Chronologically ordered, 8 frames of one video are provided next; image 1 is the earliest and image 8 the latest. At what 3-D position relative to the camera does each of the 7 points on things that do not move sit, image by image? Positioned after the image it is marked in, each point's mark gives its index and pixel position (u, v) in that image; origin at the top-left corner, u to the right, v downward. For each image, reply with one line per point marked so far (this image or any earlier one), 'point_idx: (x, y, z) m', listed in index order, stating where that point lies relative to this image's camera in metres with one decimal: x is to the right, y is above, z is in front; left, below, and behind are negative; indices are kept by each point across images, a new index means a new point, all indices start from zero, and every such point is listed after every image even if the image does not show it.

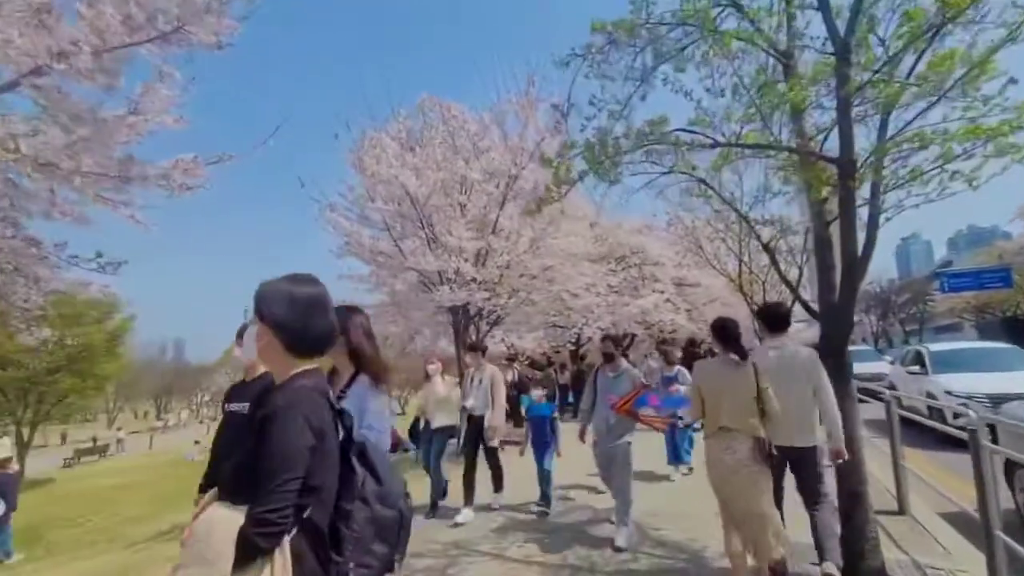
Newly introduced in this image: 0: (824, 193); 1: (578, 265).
0: (+3.3, +1.0, +5.2) m
1: (+2.1, +0.8, +16.8) m
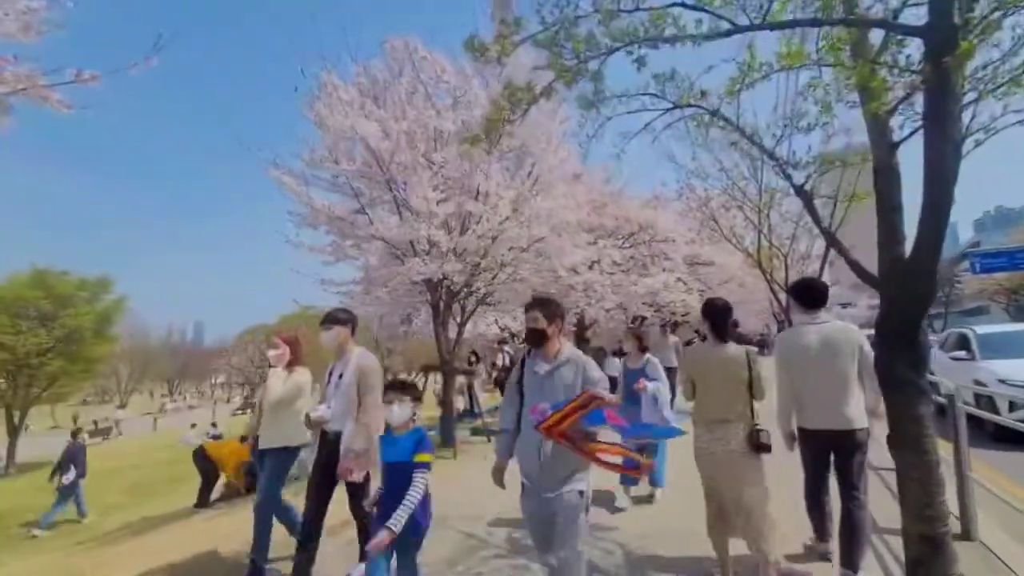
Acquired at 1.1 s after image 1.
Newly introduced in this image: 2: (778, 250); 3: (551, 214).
0: (+2.7, +1.4, +3.5) m
1: (+1.8, +1.5, +15.1) m
2: (+8.7, +1.2, +16.2) m
3: (+0.9, +1.7, +11.5) m
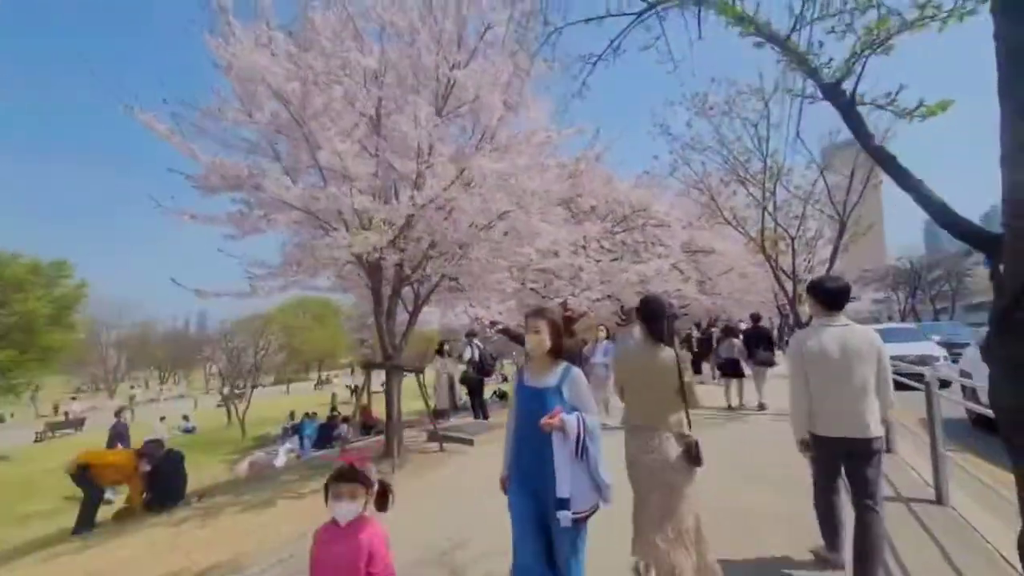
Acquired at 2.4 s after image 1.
0: (+1.8, +1.6, +1.6) m
1: (+1.0, +1.9, +13.1) m
2: (+7.9, +1.5, +14.2) m
3: (0.0, +2.0, +9.5) m
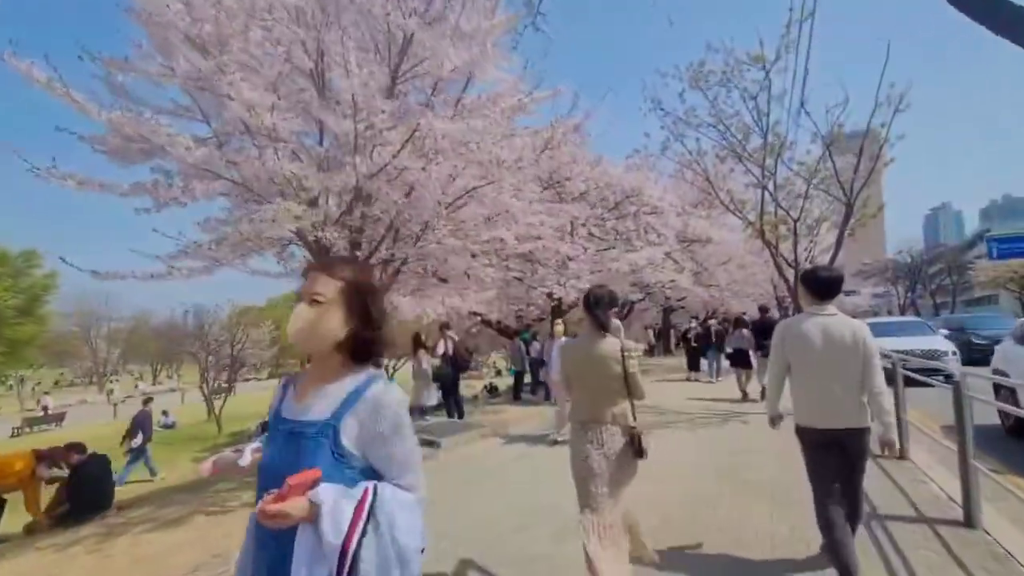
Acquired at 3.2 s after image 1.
0: (+1.2, +1.7, +0.4) m
1: (+0.4, +2.2, +12.0) m
2: (+7.3, +1.9, +13.1) m
3: (-0.6, +2.3, +8.3) m
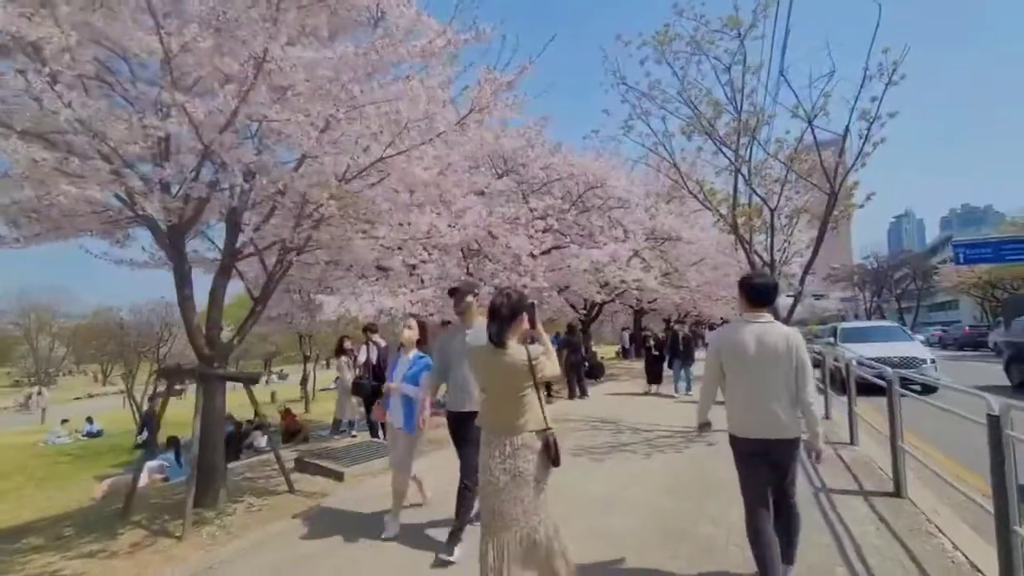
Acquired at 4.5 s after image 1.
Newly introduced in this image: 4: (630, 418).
0: (+0.3, +1.8, -1.4) m
1: (-1.0, +2.3, +10.1) m
2: (+5.8, +1.8, +11.5) m
3: (-1.9, +2.4, +6.4) m
4: (+2.9, -3.3, +12.3) m
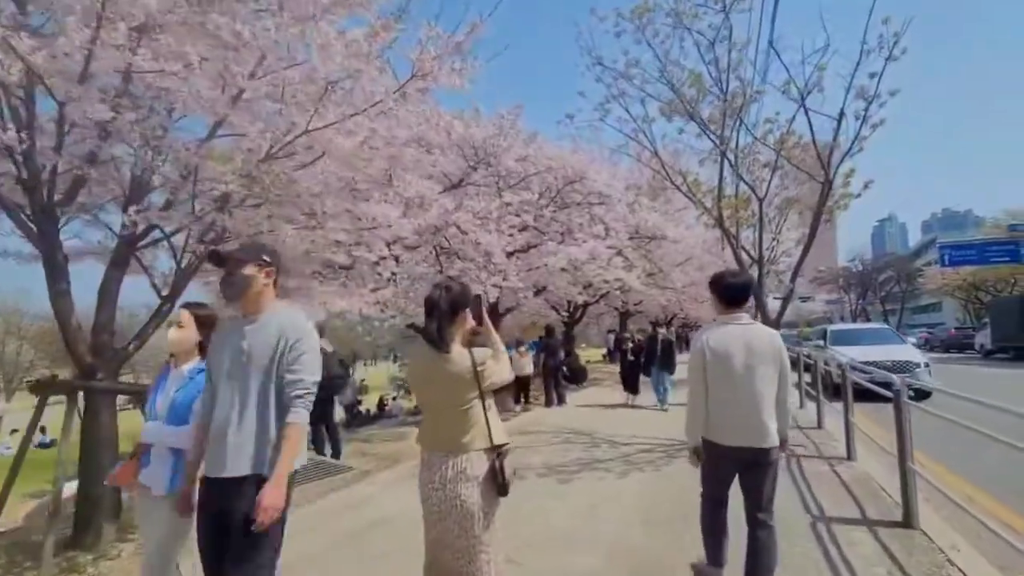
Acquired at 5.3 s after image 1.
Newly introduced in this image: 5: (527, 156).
0: (-0.2, +1.9, -2.5) m
1: (-1.7, +2.3, +9.0) m
2: (+5.1, +1.9, +10.5) m
3: (-2.5, +2.4, +5.3) m
4: (+2.1, -3.2, +11.2) m
5: (+0.6, +4.3, +15.9) m
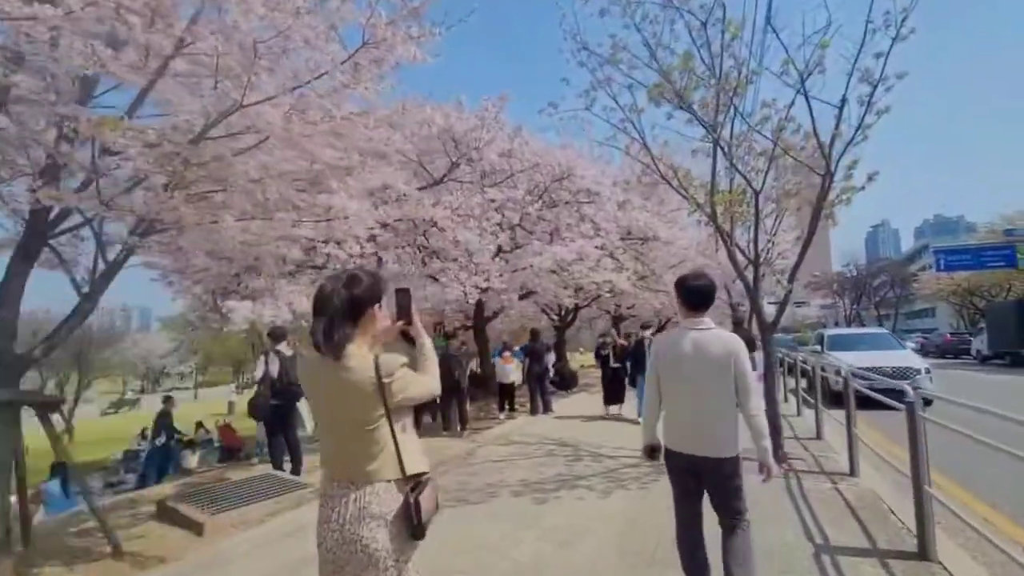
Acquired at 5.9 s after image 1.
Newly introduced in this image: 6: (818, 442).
0: (-0.5, +2.0, -3.3) m
1: (-2.2, +2.3, +8.2) m
2: (+4.6, +1.9, +9.8) m
3: (-2.9, +2.5, +4.5) m
4: (+1.7, -3.2, +10.4) m
5: (+0.1, +4.3, +15.2) m
6: (+6.6, -3.3, +10.8) m
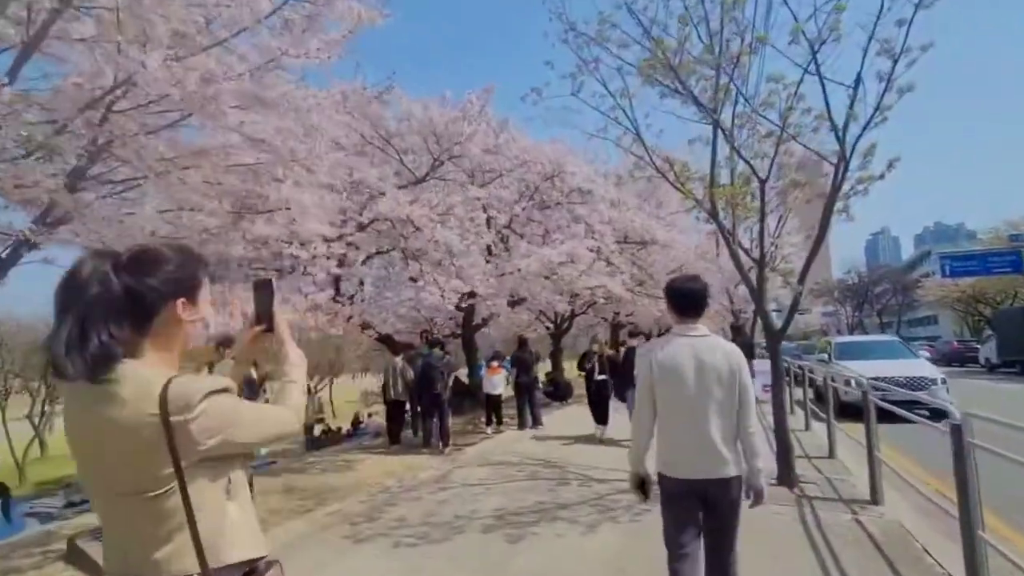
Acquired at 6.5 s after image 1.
0: (-0.9, +2.2, -4.3) m
1: (-2.6, +2.3, +7.2) m
2: (+4.2, +1.8, +8.8) m
3: (-3.3, +2.5, +3.5) m
4: (+1.3, -3.3, +9.3) m
5: (-0.3, +4.1, +14.2) m
6: (+6.2, -3.4, +9.7) m
